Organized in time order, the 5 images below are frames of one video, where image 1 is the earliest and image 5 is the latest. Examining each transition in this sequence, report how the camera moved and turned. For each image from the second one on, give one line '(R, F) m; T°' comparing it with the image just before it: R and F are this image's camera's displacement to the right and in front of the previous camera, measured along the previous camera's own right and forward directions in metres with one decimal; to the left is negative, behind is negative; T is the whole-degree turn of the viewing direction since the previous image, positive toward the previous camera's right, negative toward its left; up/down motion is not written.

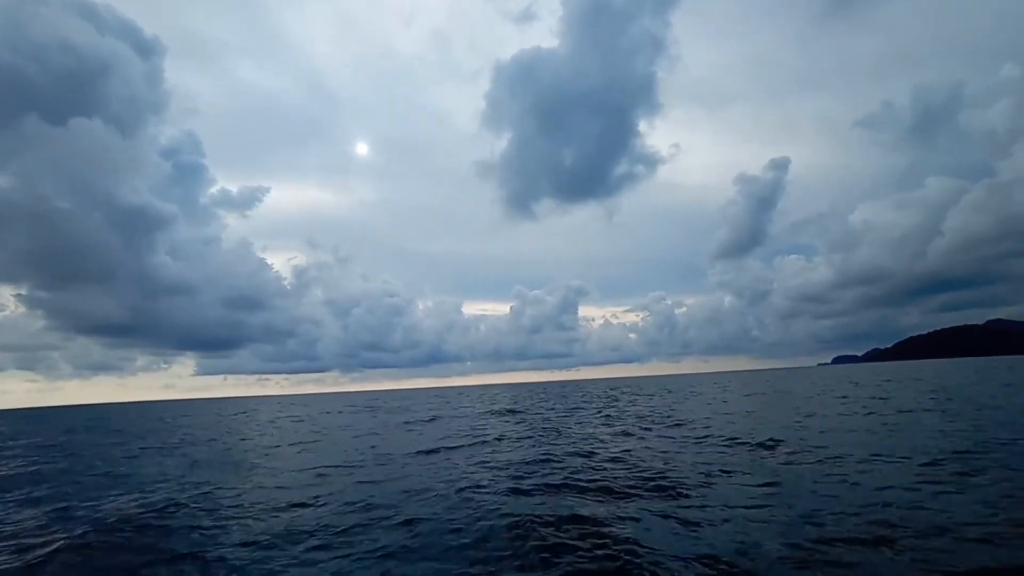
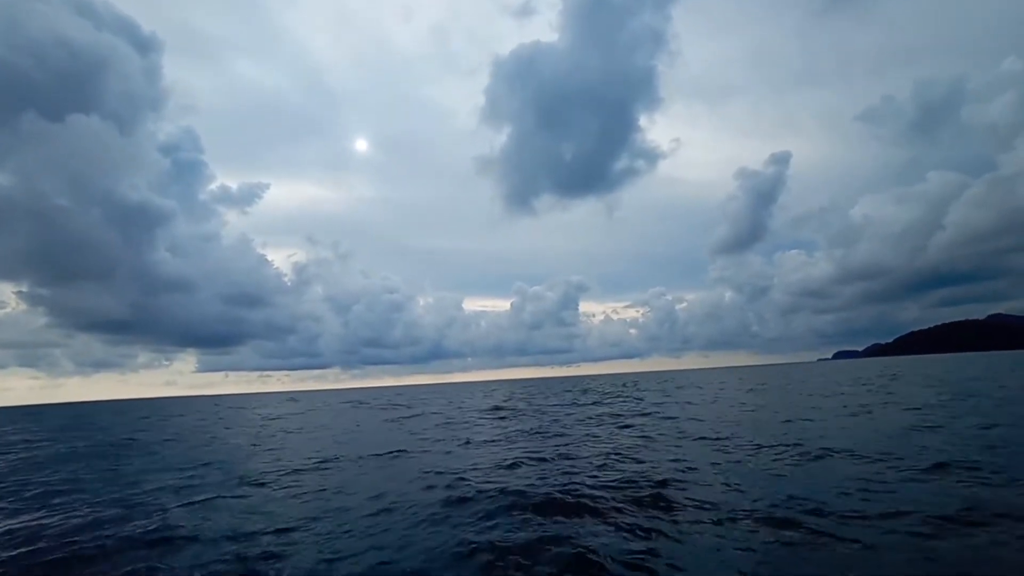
(-9.2, -8.9) m; 0°
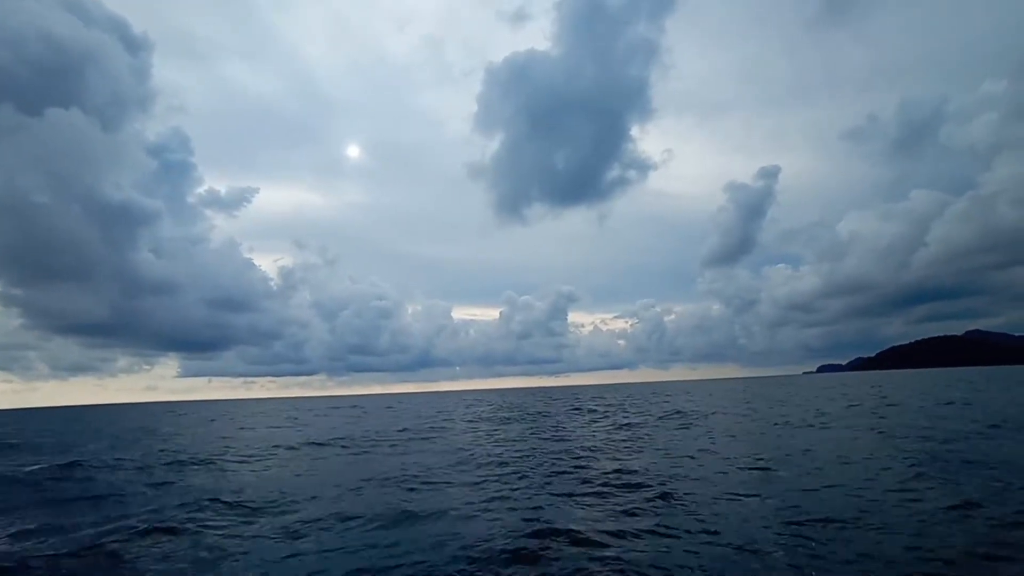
(-1.5, +4.1) m; +1°
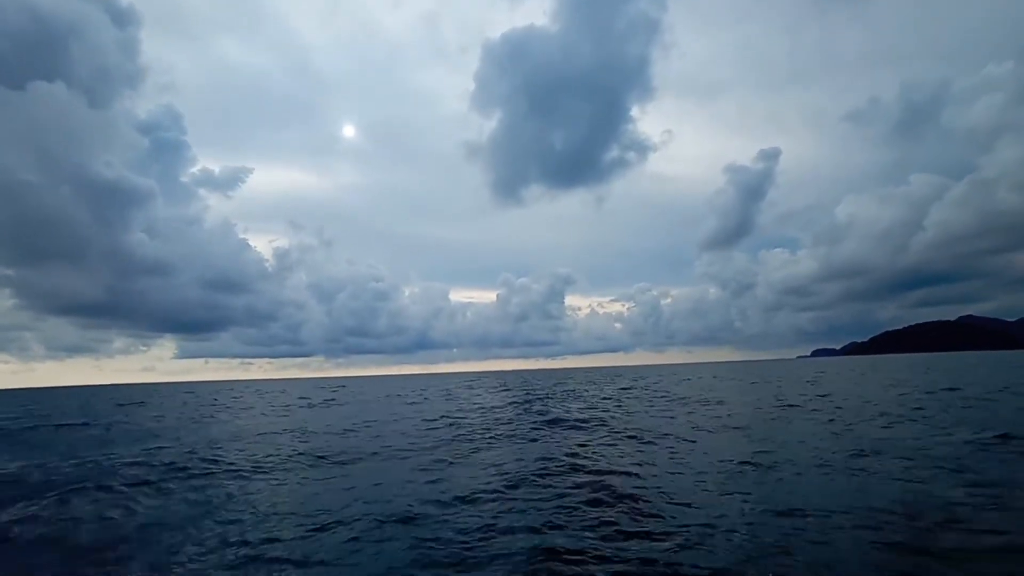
(-0.4, +0.3) m; 0°
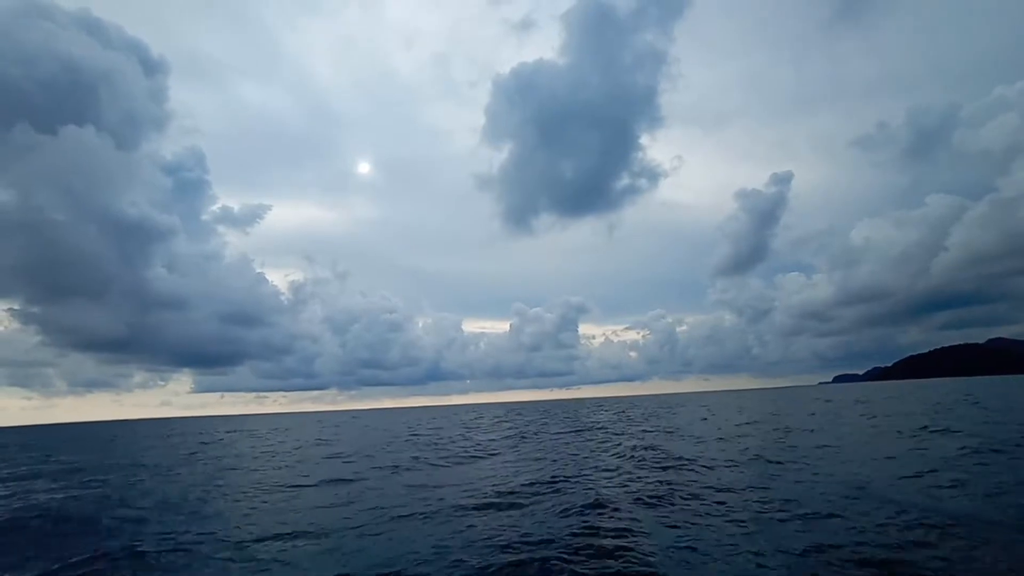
(+1.7, -0.5) m; -1°
